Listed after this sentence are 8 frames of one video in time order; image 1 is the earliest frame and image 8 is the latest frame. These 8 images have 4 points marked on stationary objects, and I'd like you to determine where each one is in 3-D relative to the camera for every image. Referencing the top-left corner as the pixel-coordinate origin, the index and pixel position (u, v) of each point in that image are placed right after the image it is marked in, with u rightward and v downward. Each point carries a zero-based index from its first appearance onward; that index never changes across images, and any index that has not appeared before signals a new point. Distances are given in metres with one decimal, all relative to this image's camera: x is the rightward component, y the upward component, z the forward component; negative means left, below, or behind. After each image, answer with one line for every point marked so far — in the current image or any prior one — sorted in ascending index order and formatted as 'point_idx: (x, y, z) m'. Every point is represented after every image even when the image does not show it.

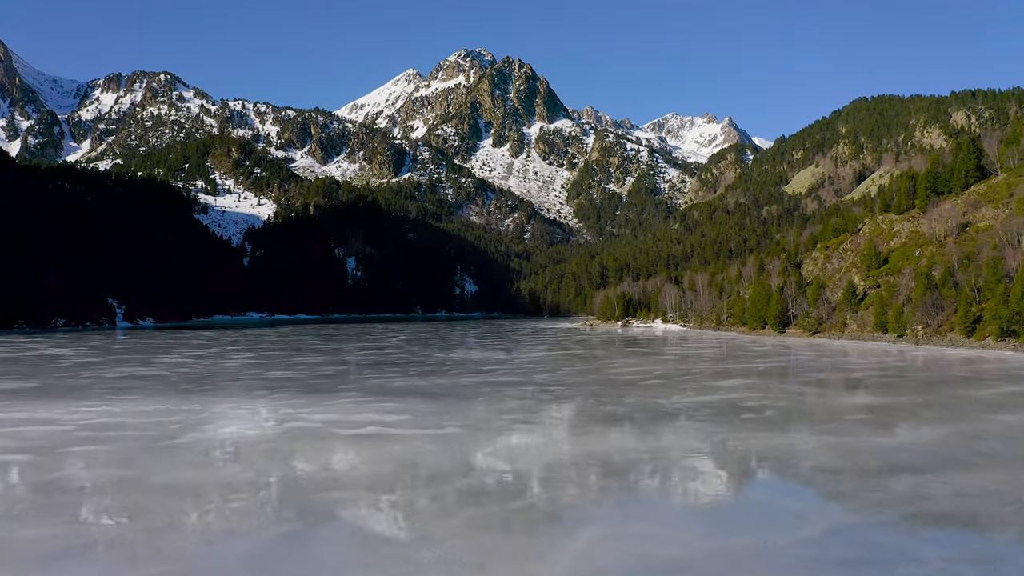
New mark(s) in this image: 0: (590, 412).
0: (+2.5, -3.5, +19.9) m
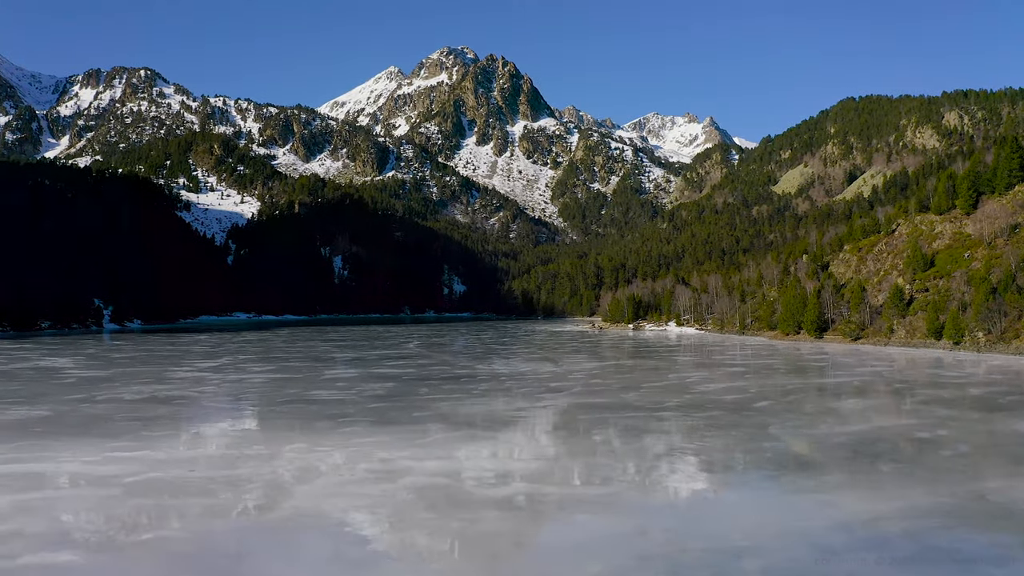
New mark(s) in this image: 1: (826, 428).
0: (+5.7, -3.8, +16.3) m
1: (+8.9, -3.9, +19.8) m
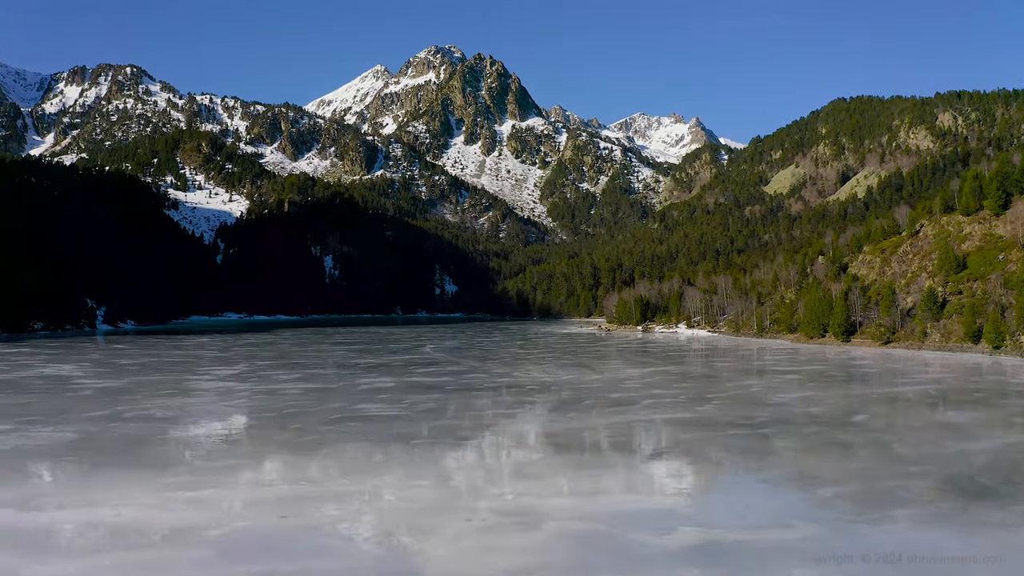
0: (+8.1, -4.0, +14.4) m
1: (+11.3, -4.1, +18.0) m
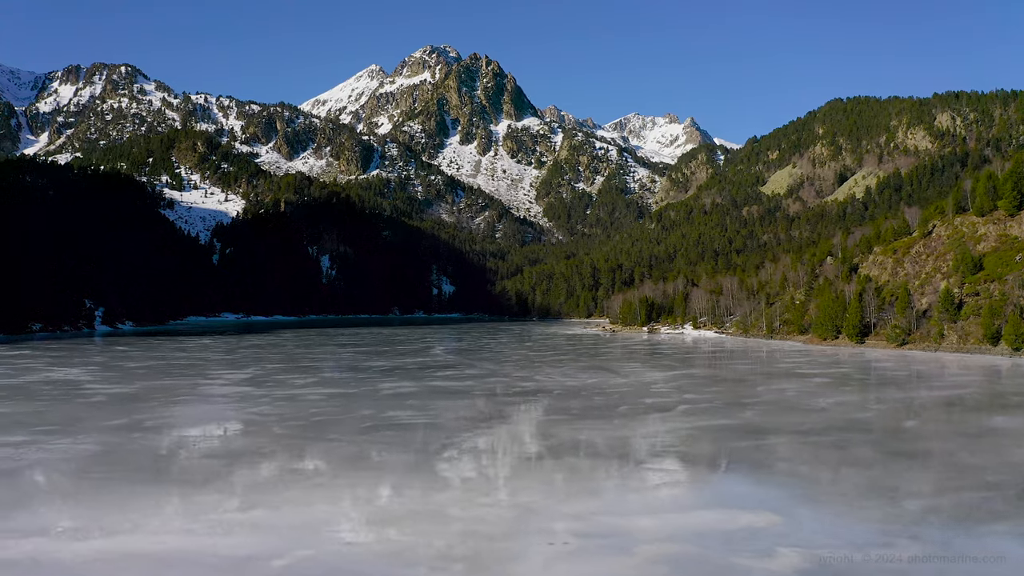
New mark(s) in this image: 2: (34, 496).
0: (+9.3, -4.1, +13.6) m
1: (+12.5, -4.2, +17.2) m
2: (-9.3, -4.1, +13.8) m
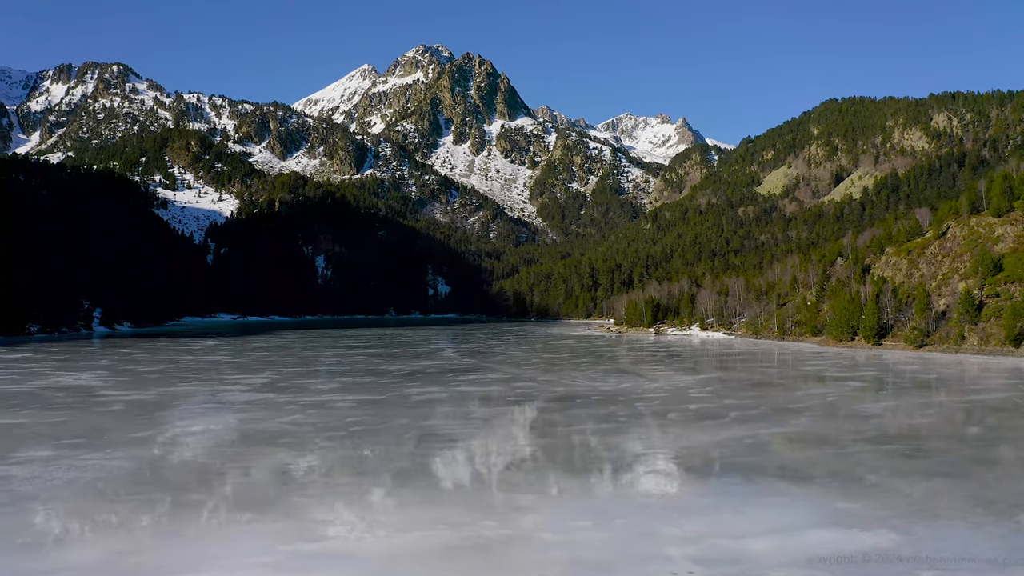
0: (+10.9, -4.2, +12.8) m
1: (+14.0, -4.3, +16.4) m
2: (-7.7, -4.2, +12.8) m
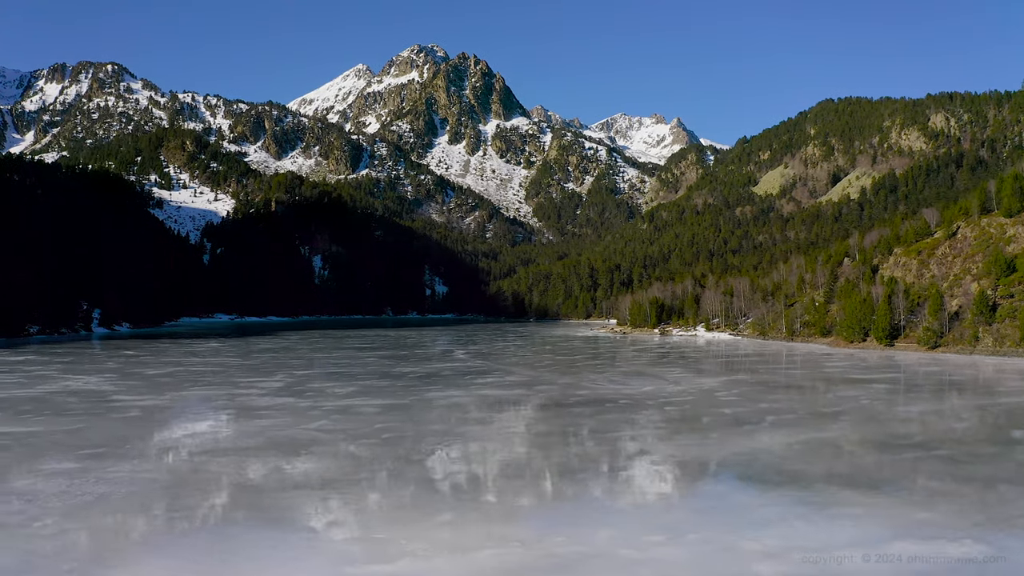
0: (+12.0, -4.3, +12.3) m
1: (+15.1, -4.3, +16.0) m
2: (-6.6, -4.3, +12.1) m
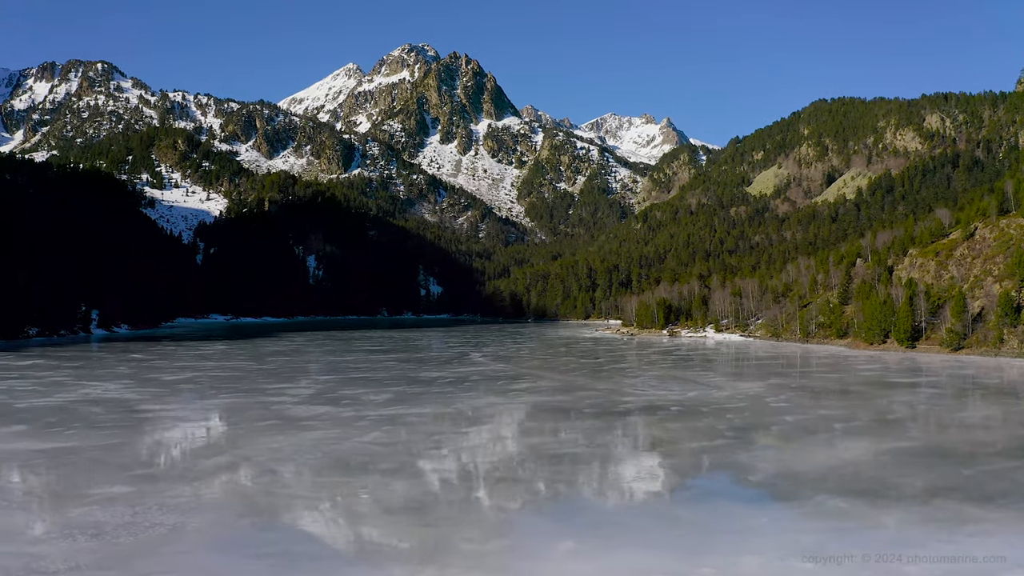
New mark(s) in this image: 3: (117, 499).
0: (+14.1, -4.4, +11.6) m
1: (+17.1, -4.5, +15.3) m
2: (-4.5, -4.4, +11.1) m
3: (-9.0, -4.7, +16.1) m
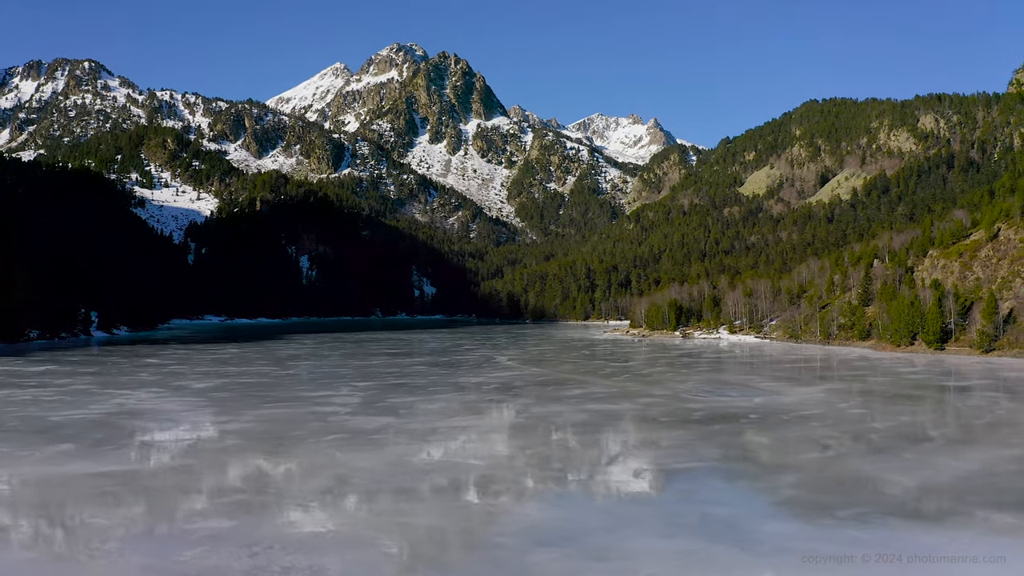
0: (+16.9, -4.6, +10.8) m
1: (+19.9, -4.6, +14.5) m
2: (-1.7, -4.6, +10.0) m
3: (-6.2, -4.9, +14.9) m
